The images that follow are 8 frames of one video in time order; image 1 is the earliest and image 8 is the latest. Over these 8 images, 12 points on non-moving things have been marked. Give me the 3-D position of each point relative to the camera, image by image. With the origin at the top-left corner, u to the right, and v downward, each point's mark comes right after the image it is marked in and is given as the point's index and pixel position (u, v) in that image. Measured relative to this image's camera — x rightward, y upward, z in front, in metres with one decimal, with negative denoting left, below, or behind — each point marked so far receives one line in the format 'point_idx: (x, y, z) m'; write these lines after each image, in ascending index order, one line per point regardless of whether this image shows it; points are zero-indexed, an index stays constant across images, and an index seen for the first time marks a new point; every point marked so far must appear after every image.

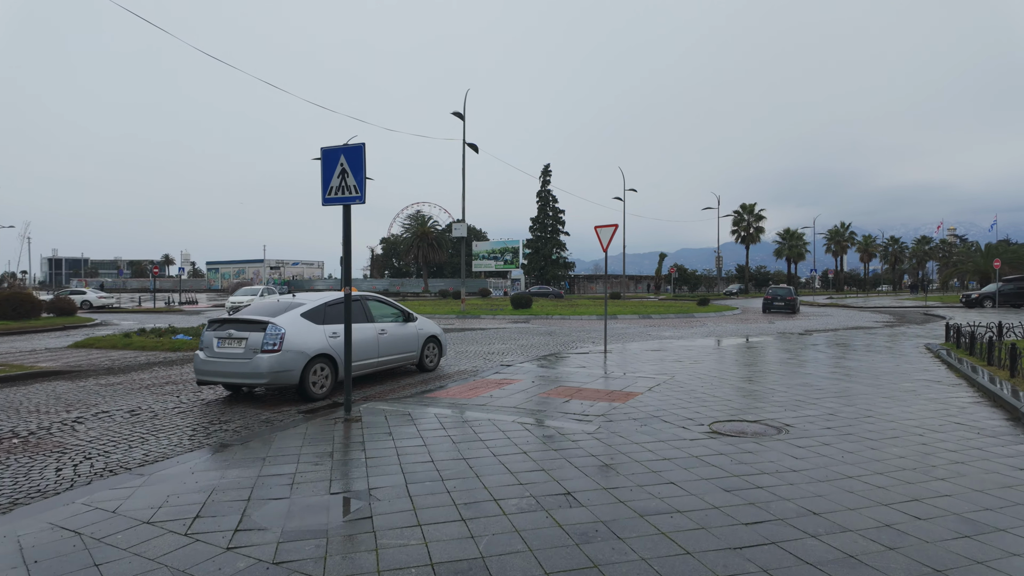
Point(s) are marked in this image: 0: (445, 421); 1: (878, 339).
0: (-0.8, -1.5, +6.5) m
1: (+10.2, -1.4, +16.5) m
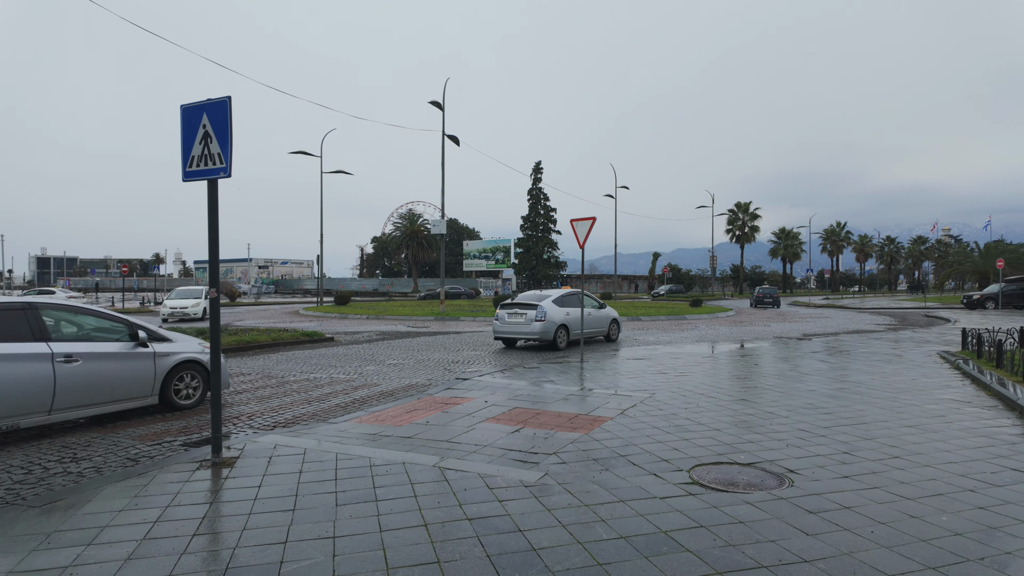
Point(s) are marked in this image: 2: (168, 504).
0: (-1.4, -1.5, +5.0) m
1: (+9.5, -1.5, +15.1) m
2: (-2.4, -1.5, +4.2) m
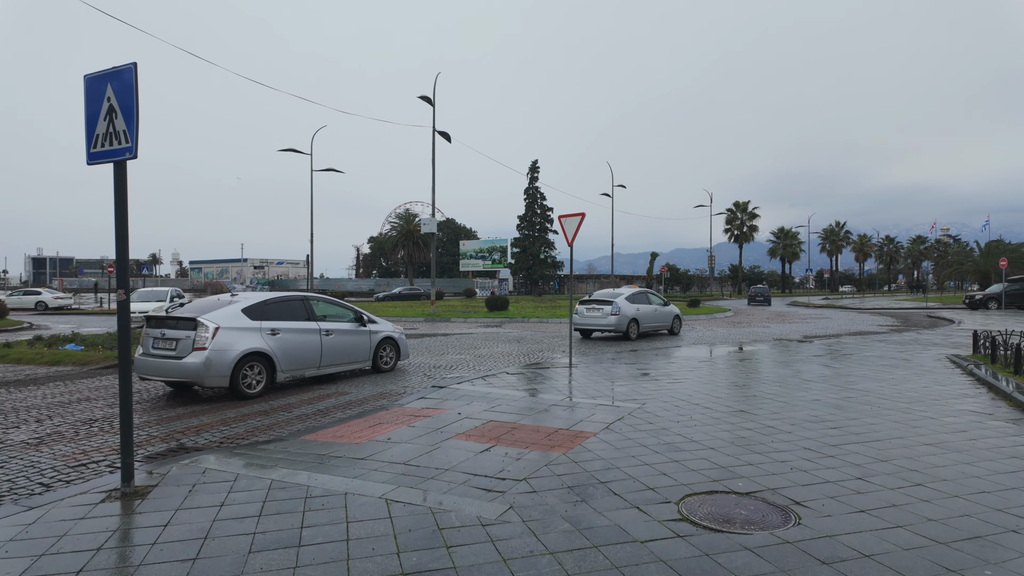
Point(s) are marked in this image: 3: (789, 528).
0: (-1.7, -1.5, +4.2) m
1: (+9.2, -1.5, +14.4) m
2: (-2.7, -1.5, +3.5) m
3: (+1.7, -1.5, +3.7) m
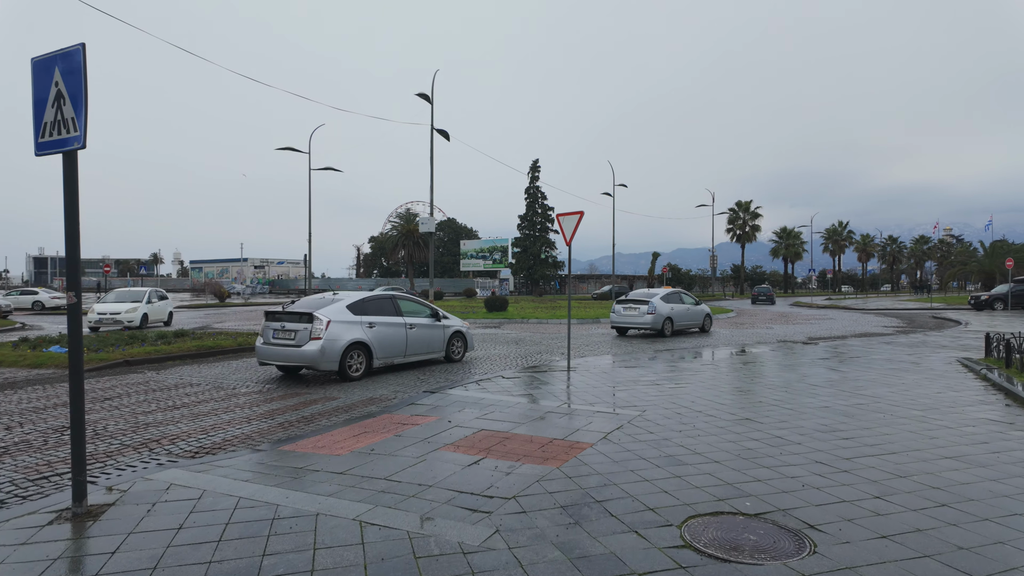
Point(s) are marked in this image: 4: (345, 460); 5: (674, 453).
0: (-1.8, -1.5, +3.9) m
1: (+9.1, -1.5, +14.0) m
2: (-2.8, -1.5, +3.1) m
3: (+1.6, -1.5, +3.3) m
4: (-1.5, -1.5, +5.4) m
5: (+1.5, -1.5, +5.4) m
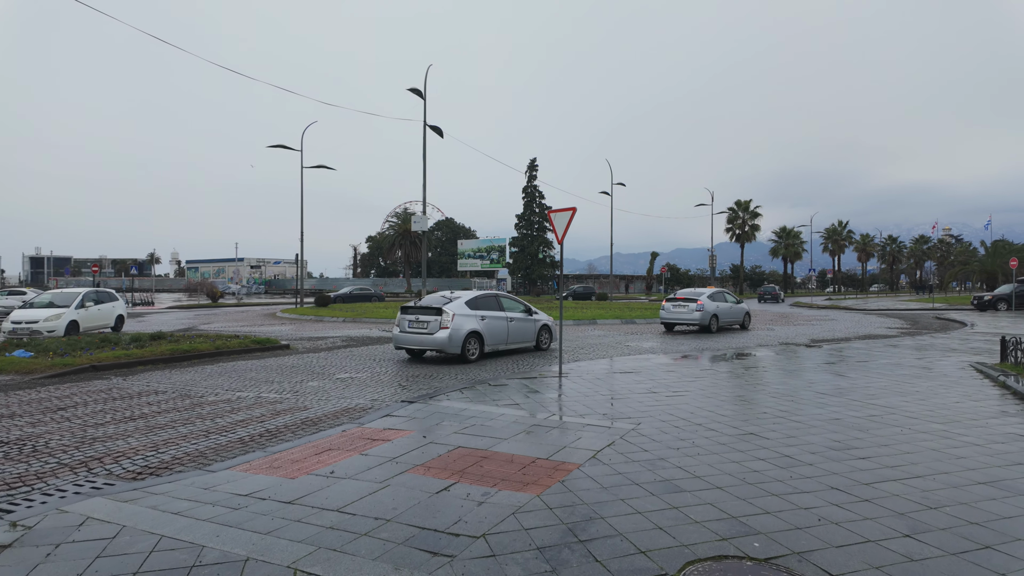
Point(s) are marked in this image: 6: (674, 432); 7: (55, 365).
0: (-2.0, -1.5, +3.3) m
1: (+8.9, -1.5, +13.4) m
2: (-3.0, -1.6, +2.5) m
3: (+1.4, -1.5, +2.7) m
4: (-1.7, -1.6, +4.8) m
5: (+1.3, -1.5, +4.7) m
6: (+1.7, -1.5, +6.2) m
7: (-8.3, -1.4, +10.8) m
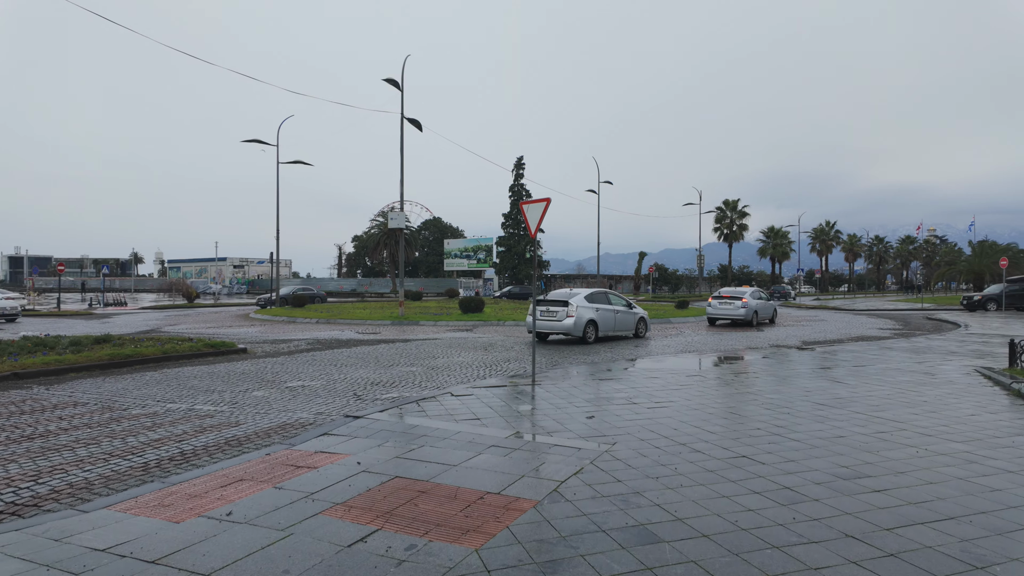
0: (-2.4, -1.5, +2.3) m
1: (+8.3, -1.5, +12.6) m
2: (-3.3, -1.5, +1.5) m
3: (+1.1, -1.5, +1.8) m
4: (-2.1, -1.5, +3.8) m
5: (+0.9, -1.5, +3.8) m
6: (+1.3, -1.5, +5.3) m
7: (-8.8, -1.4, +9.7) m
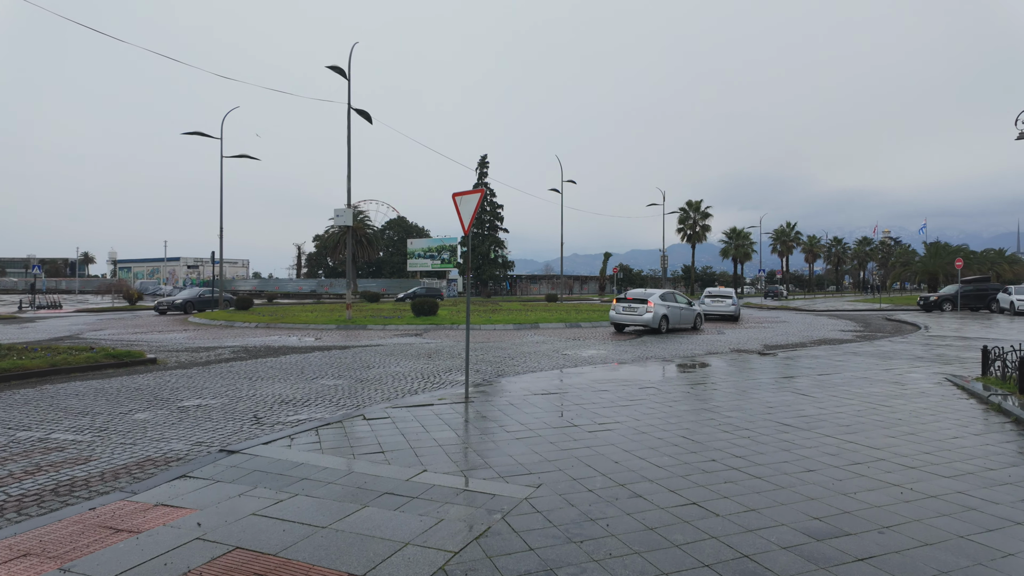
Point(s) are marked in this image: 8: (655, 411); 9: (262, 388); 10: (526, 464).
0: (-3.0, -1.6, +1.0) m
1: (+7.2, -1.5, +11.9) m
2: (-3.9, -1.6, +0.2) m
3: (+0.5, -1.5, +0.7) m
4: (-2.8, -1.6, +2.5) m
5: (+0.2, -1.5, +2.7) m
6: (+0.5, -1.5, +4.2) m
7: (-9.7, -1.4, +8.0) m
8: (+1.8, -1.6, +7.7) m
9: (-4.1, -1.6, +9.8) m
10: (+0.1, -1.6, +5.2) m
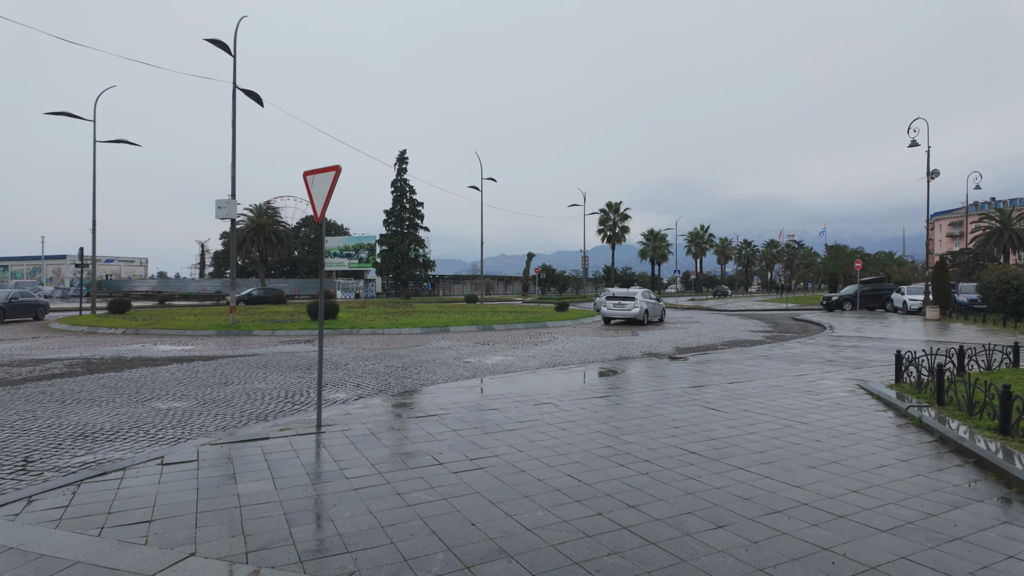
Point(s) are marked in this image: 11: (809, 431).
0: (-3.6, -1.6, -0.8) m
1: (+5.1, -1.6, +11.3) m
2: (-4.4, -1.6, -1.7) m
3: (-0.1, -1.6, -0.7) m
4: (-3.6, -1.6, +0.8) m
5: (-0.7, -1.5, +1.3) m
6: (-0.5, -1.6, +2.9) m
7: (-11.2, -1.5, +5.4) m
8: (+0.4, -1.6, +6.4) m
9: (-5.8, -1.6, +7.8) m
10: (-1.0, -1.6, +3.8) m
11: (+3.2, -1.5, +6.4) m
